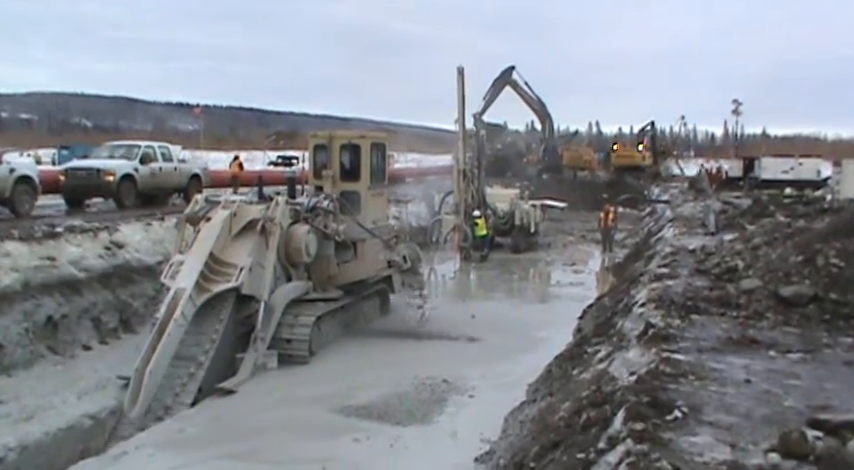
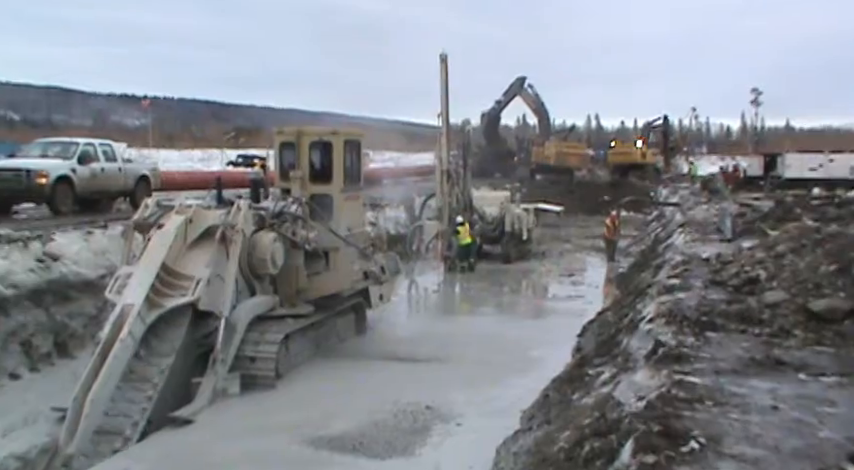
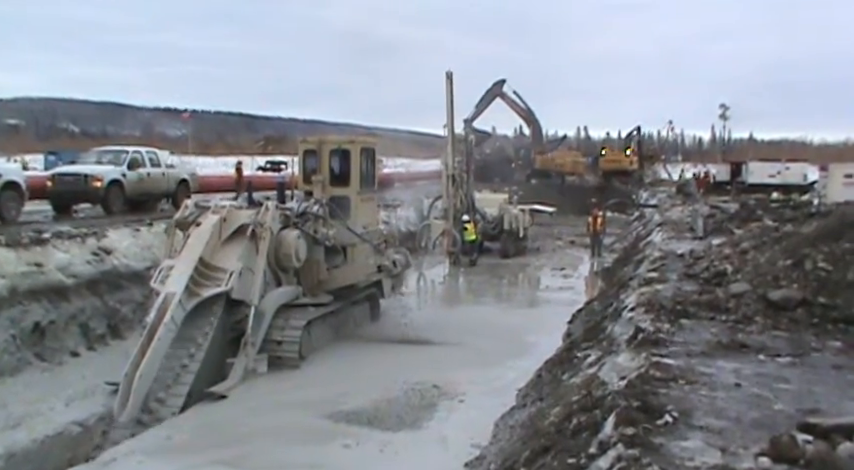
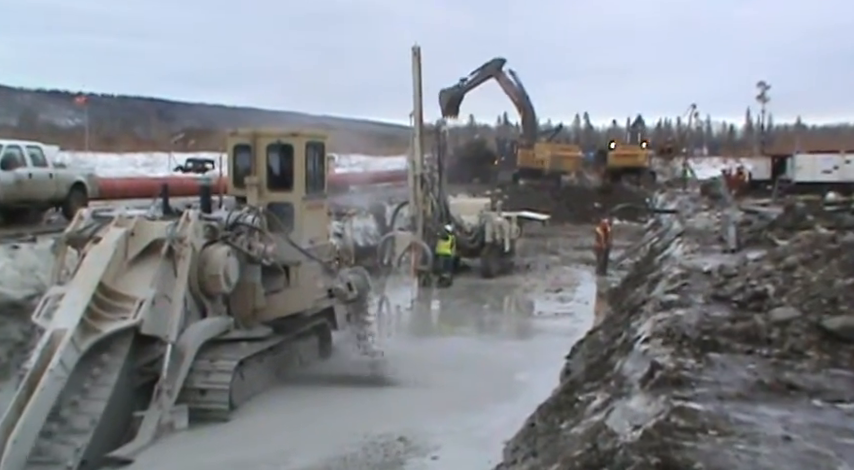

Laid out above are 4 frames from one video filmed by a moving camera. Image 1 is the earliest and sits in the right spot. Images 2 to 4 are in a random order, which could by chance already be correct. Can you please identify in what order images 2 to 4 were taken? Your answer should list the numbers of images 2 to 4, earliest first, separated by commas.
3, 2, 4
